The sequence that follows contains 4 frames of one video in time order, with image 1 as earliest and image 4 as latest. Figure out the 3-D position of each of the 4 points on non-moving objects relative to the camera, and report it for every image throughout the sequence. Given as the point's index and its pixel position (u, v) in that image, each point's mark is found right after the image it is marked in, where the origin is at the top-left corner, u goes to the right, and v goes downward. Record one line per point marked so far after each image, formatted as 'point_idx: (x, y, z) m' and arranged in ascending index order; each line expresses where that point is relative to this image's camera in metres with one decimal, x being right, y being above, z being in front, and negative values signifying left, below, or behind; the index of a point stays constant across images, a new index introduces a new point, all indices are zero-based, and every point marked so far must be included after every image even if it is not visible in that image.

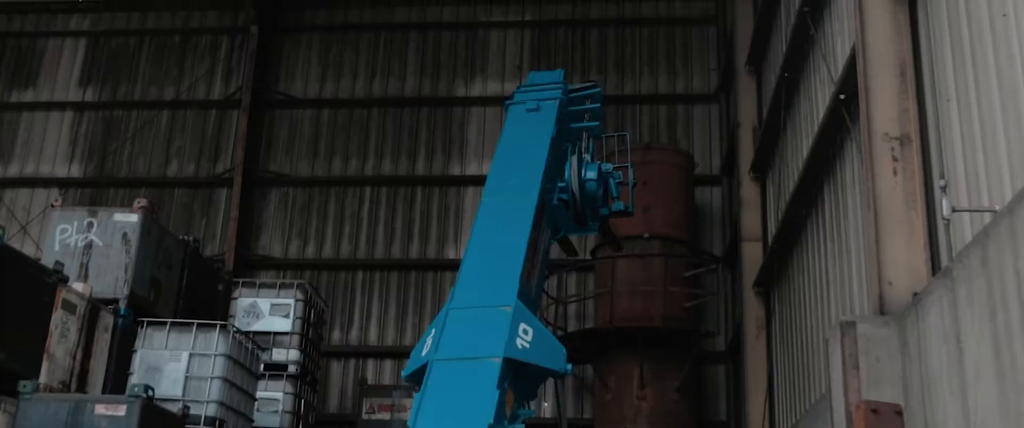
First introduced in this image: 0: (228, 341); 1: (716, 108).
0: (-2.7, -1.2, +9.7) m
1: (+3.5, +1.8, +17.4) m
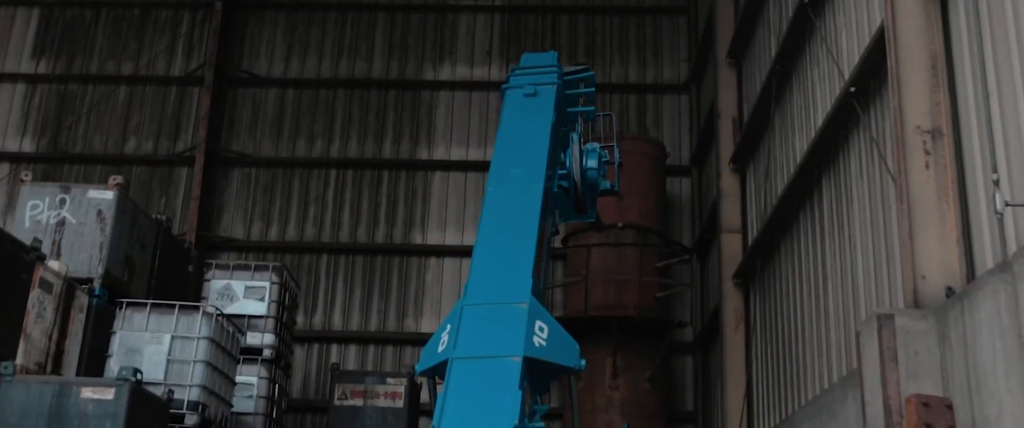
0: (-2.8, -1.0, +9.5) m
1: (+3.0, +2.0, +17.5) m
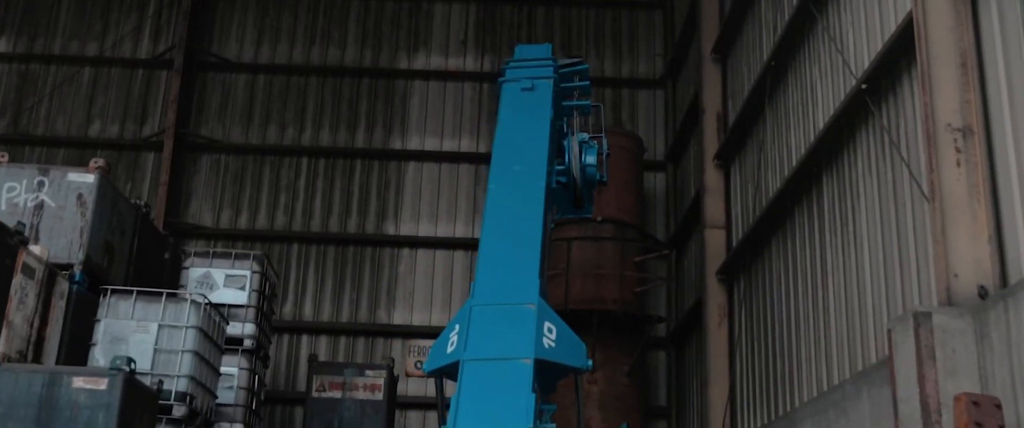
0: (-2.8, -0.9, +9.2) m
1: (+2.6, +2.1, +17.5) m
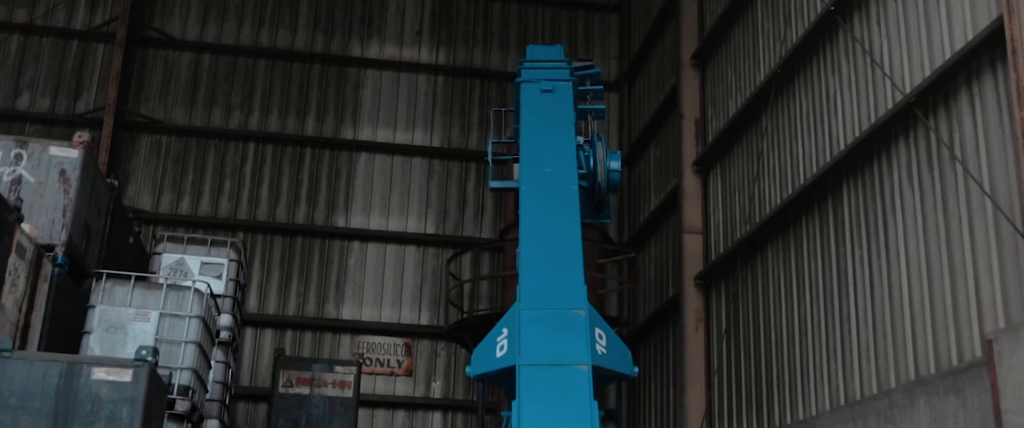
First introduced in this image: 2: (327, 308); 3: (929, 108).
0: (-2.7, -0.8, +8.7) m
1: (+1.8, +2.0, +17.5) m
2: (-2.8, -1.5, +15.8) m
3: (+3.0, +0.8, +7.4) m
